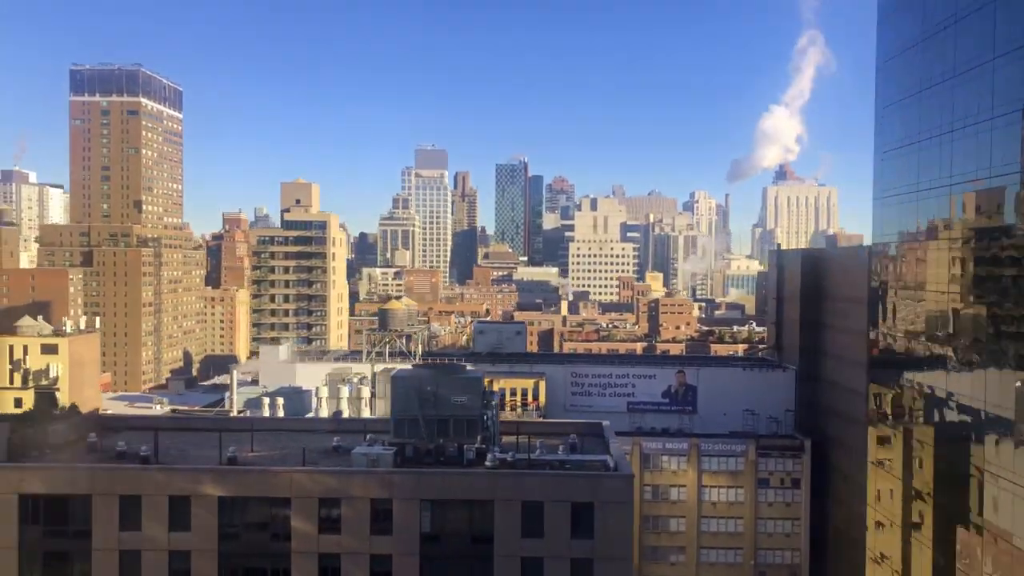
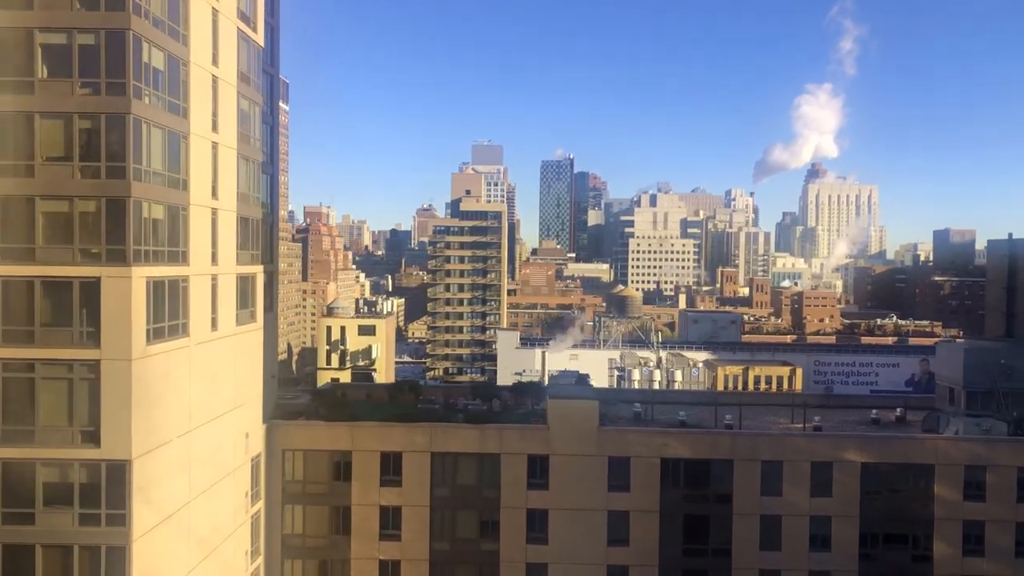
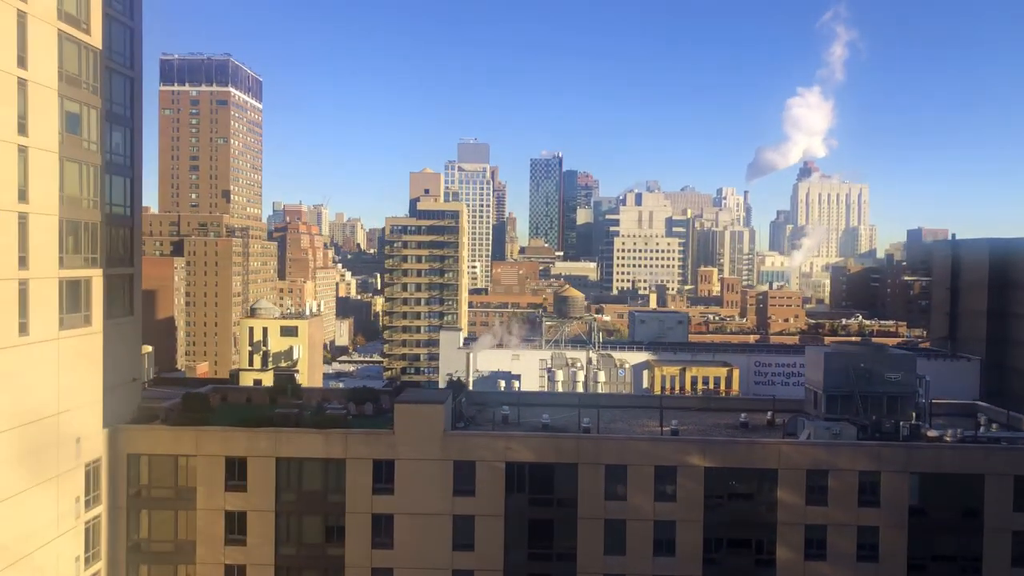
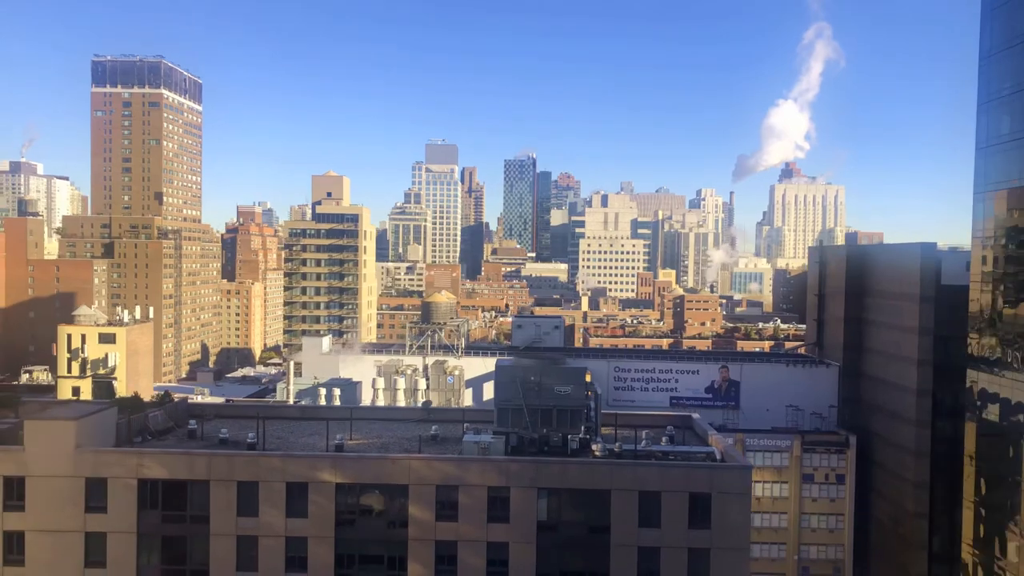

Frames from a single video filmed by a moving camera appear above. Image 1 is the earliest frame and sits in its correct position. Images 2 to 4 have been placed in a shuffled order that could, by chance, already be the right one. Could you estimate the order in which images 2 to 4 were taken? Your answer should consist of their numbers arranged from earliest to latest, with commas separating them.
4, 3, 2
